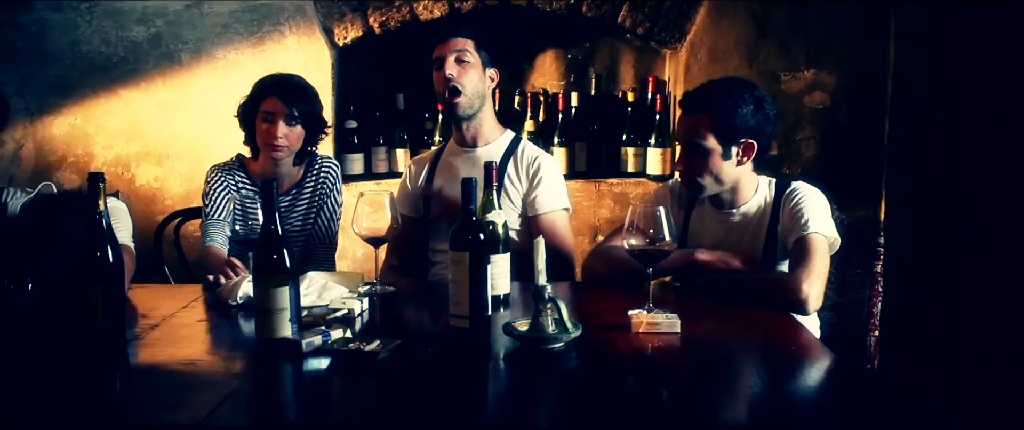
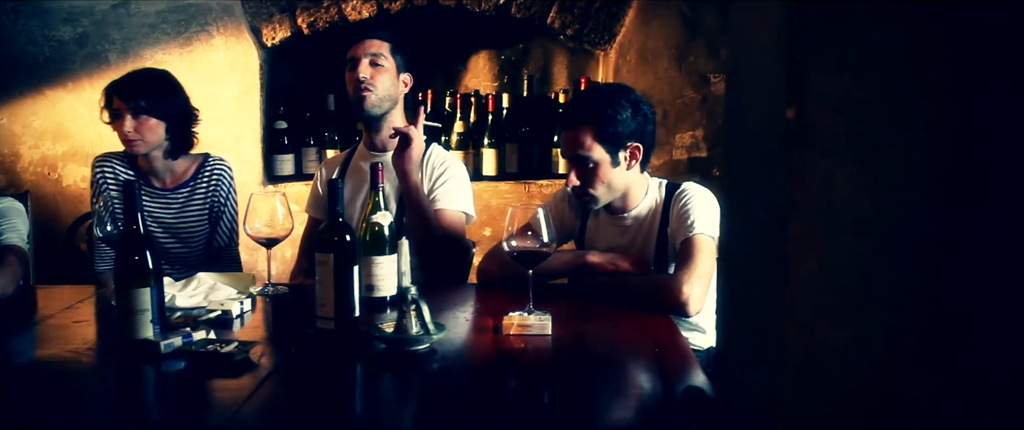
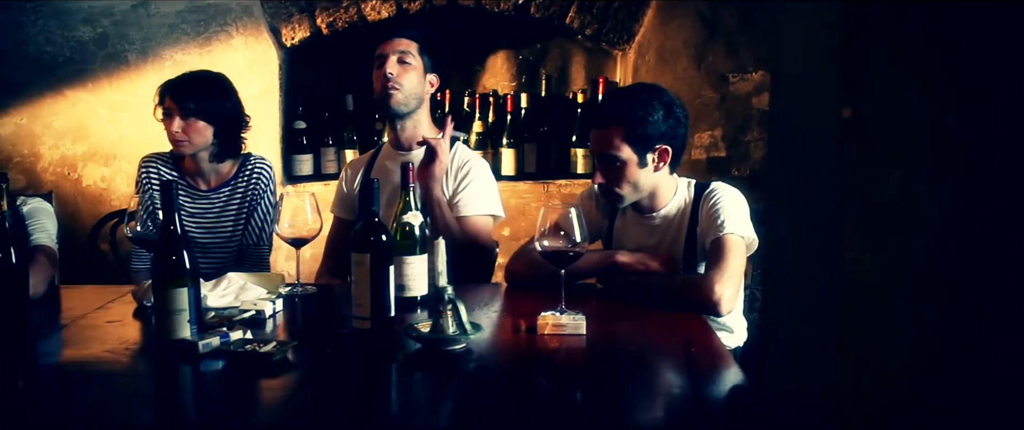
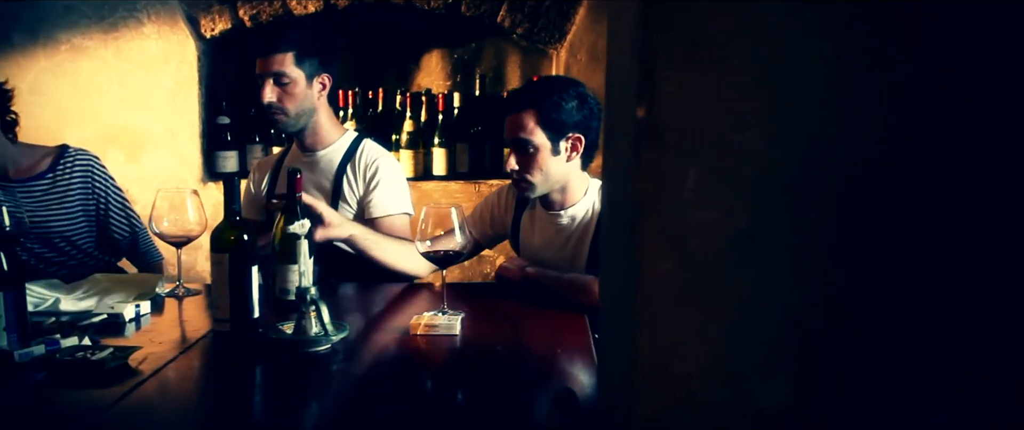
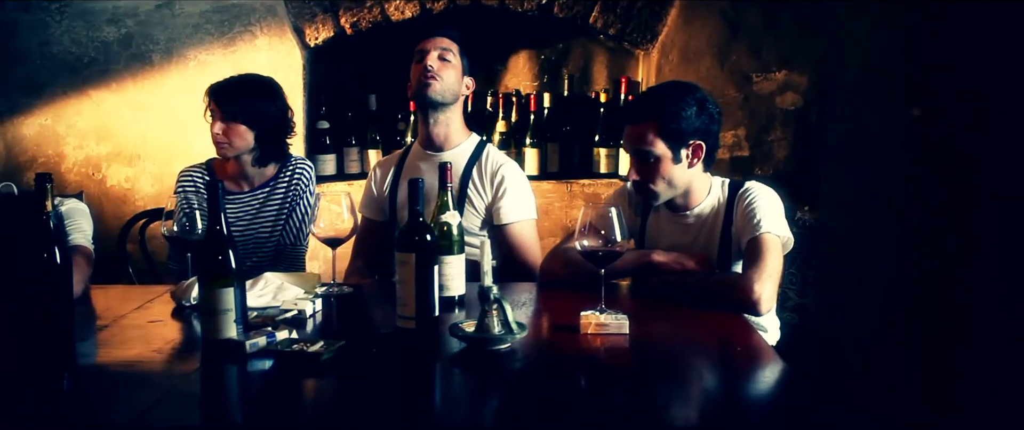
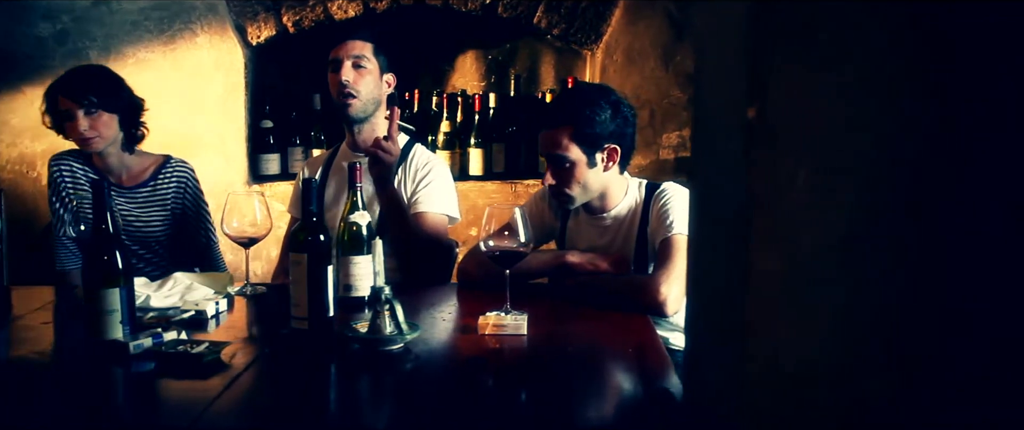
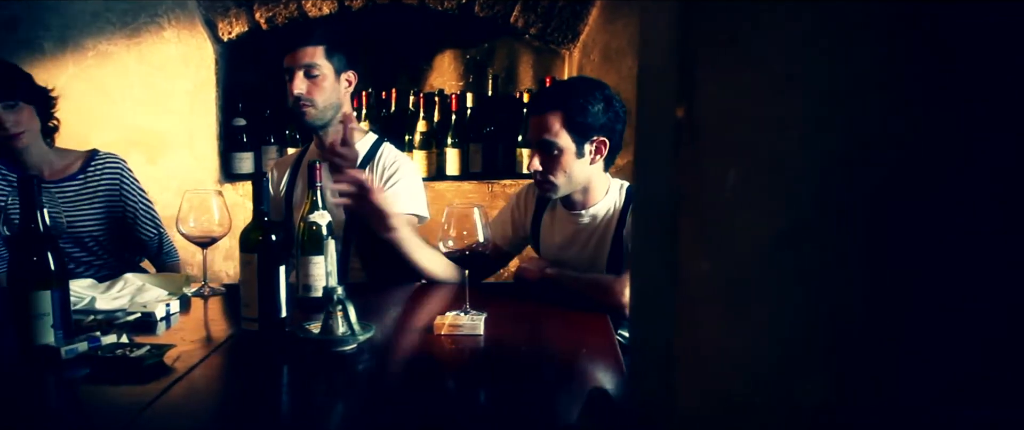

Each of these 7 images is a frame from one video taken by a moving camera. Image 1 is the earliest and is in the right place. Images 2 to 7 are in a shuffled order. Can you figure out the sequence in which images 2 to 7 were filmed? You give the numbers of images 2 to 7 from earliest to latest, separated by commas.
5, 3, 2, 6, 7, 4
